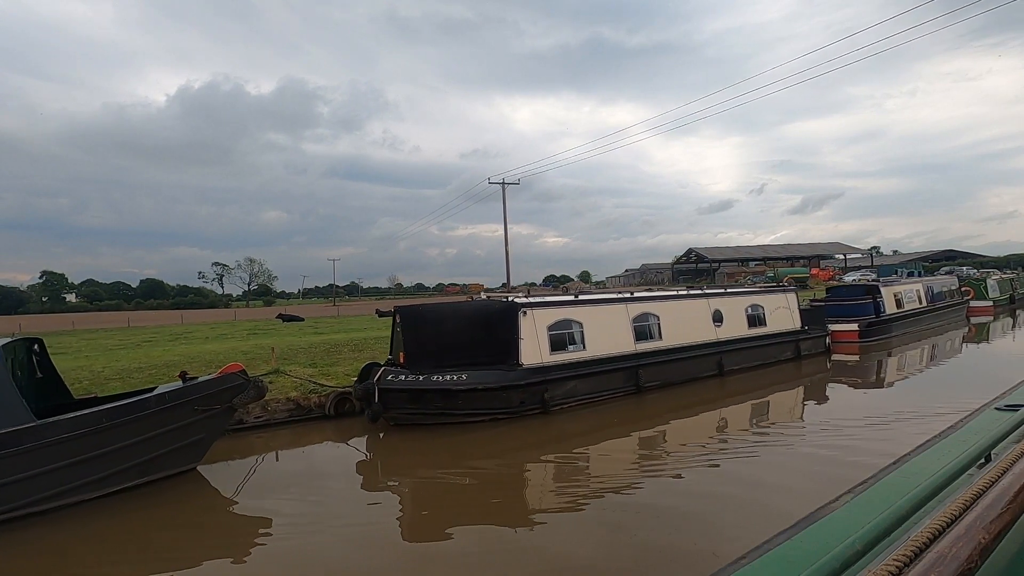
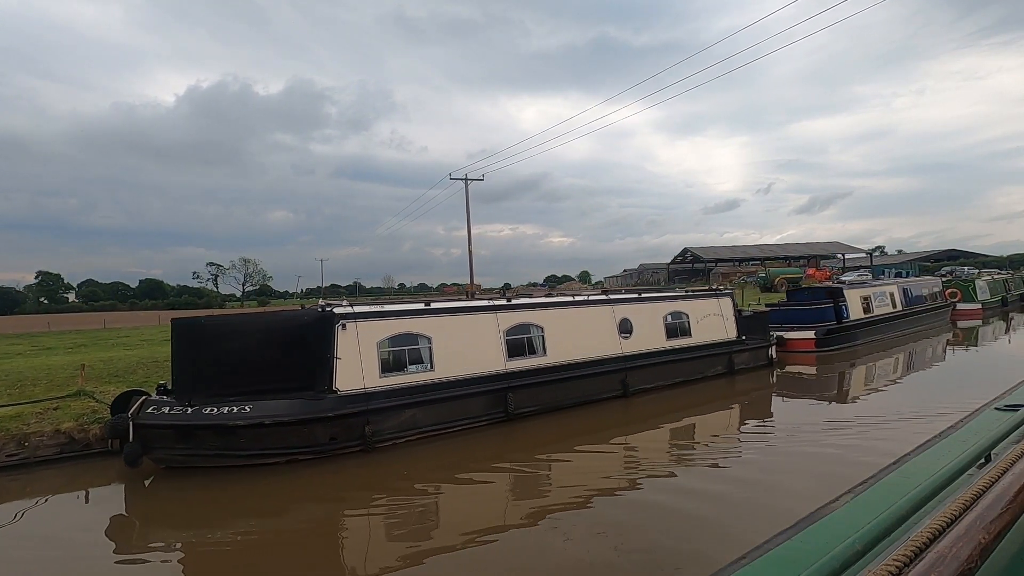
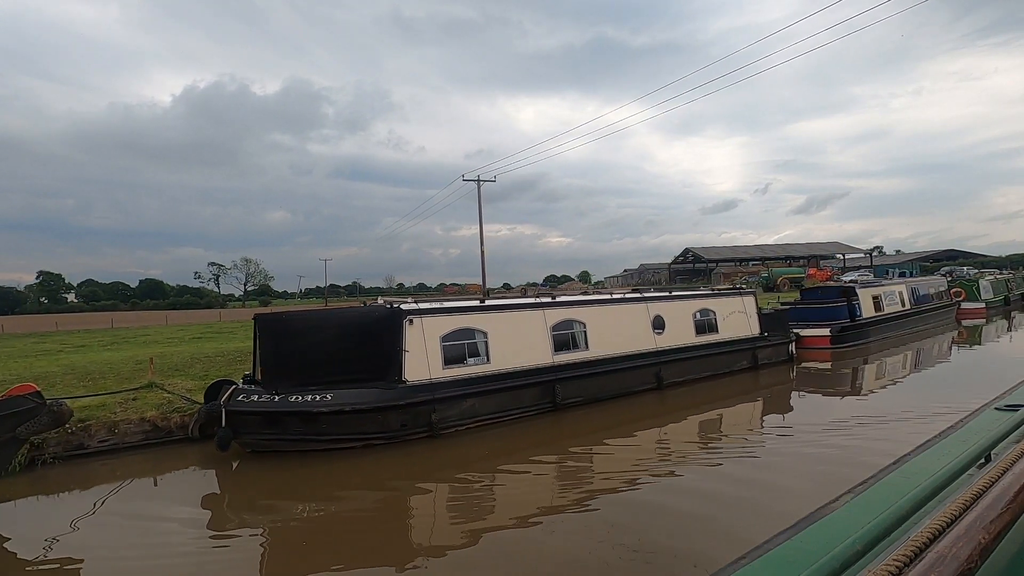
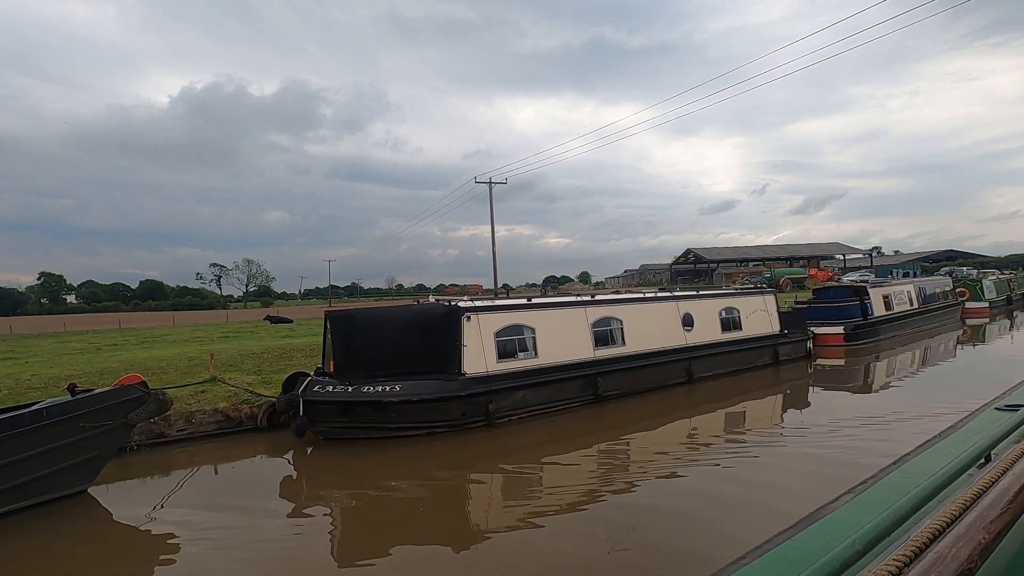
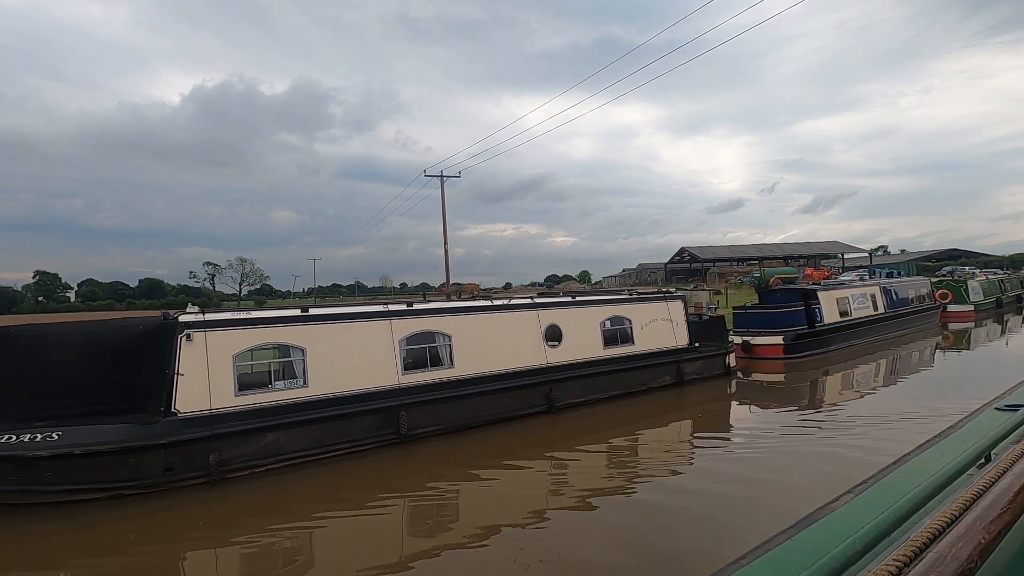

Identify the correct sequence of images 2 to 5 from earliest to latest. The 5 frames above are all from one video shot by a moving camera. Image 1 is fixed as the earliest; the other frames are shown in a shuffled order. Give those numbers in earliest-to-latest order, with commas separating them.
4, 3, 2, 5
